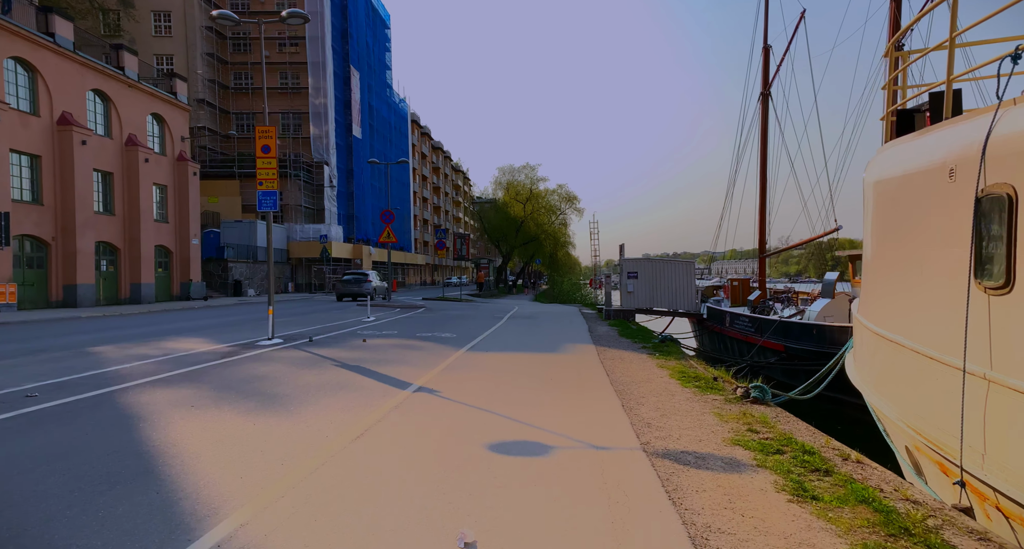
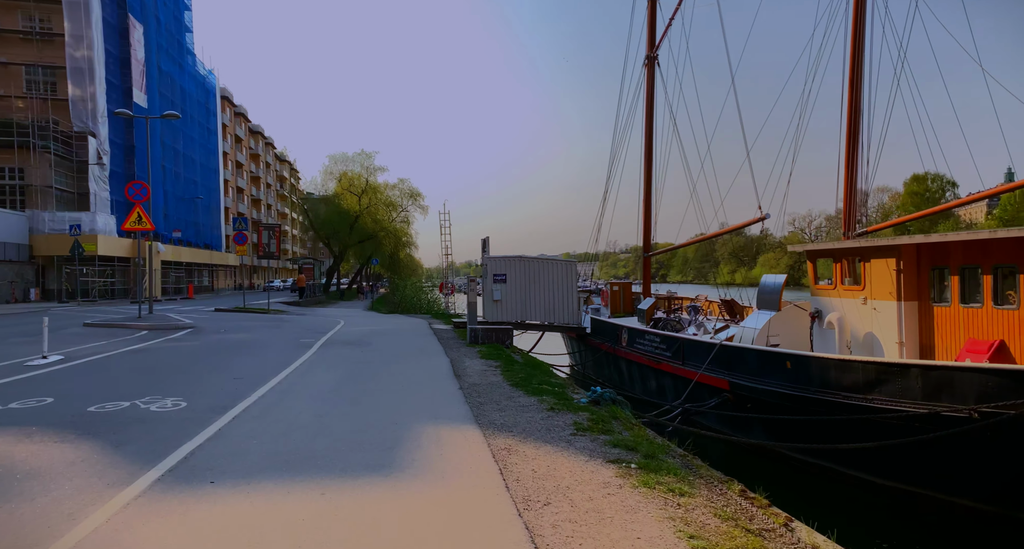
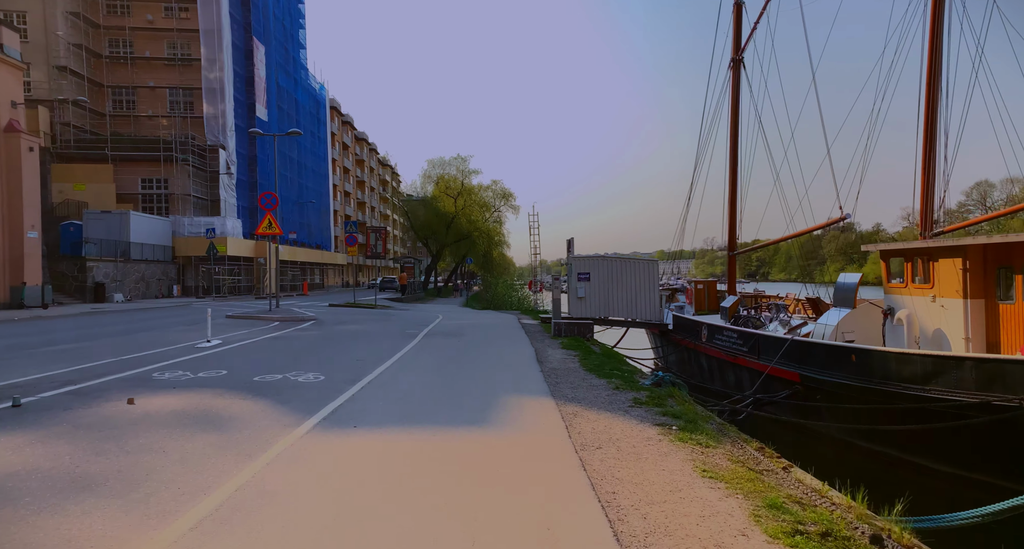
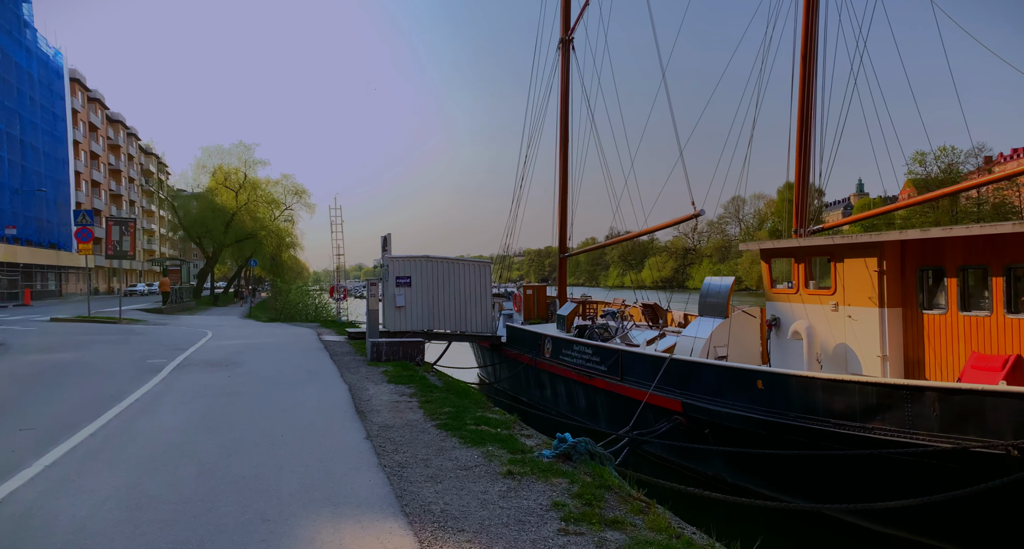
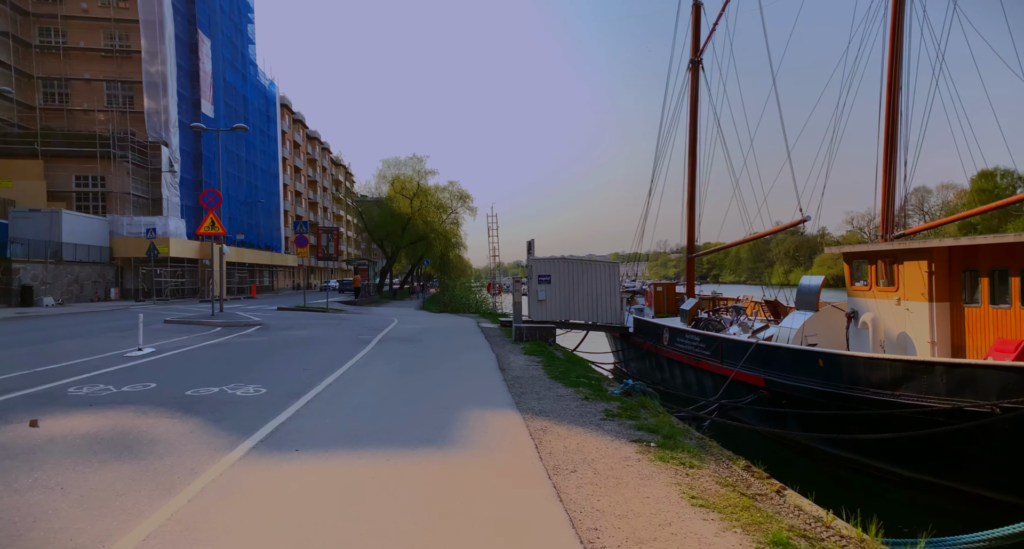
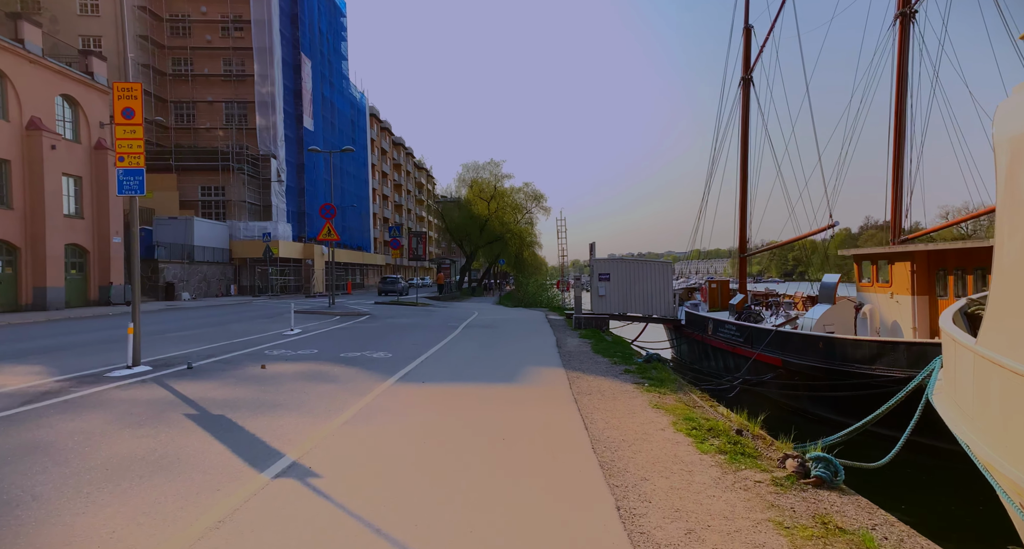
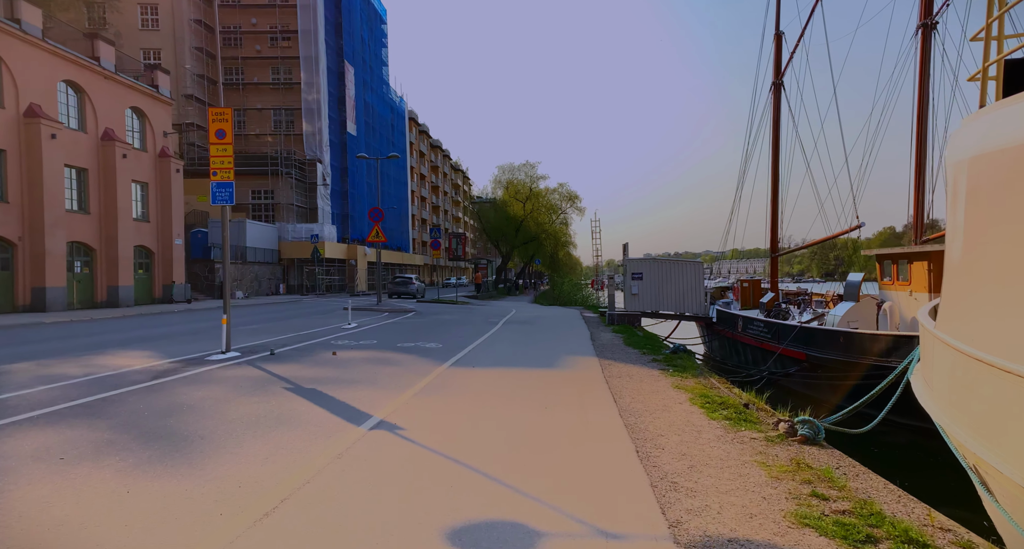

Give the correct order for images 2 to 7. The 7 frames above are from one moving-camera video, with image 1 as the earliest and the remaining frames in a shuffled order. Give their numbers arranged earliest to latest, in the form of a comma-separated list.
7, 6, 3, 5, 2, 4
